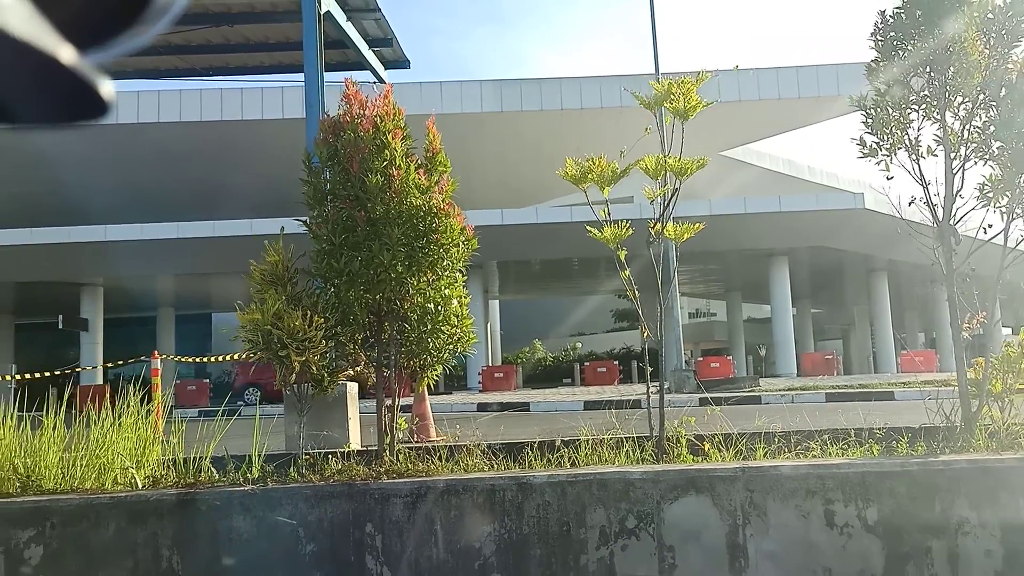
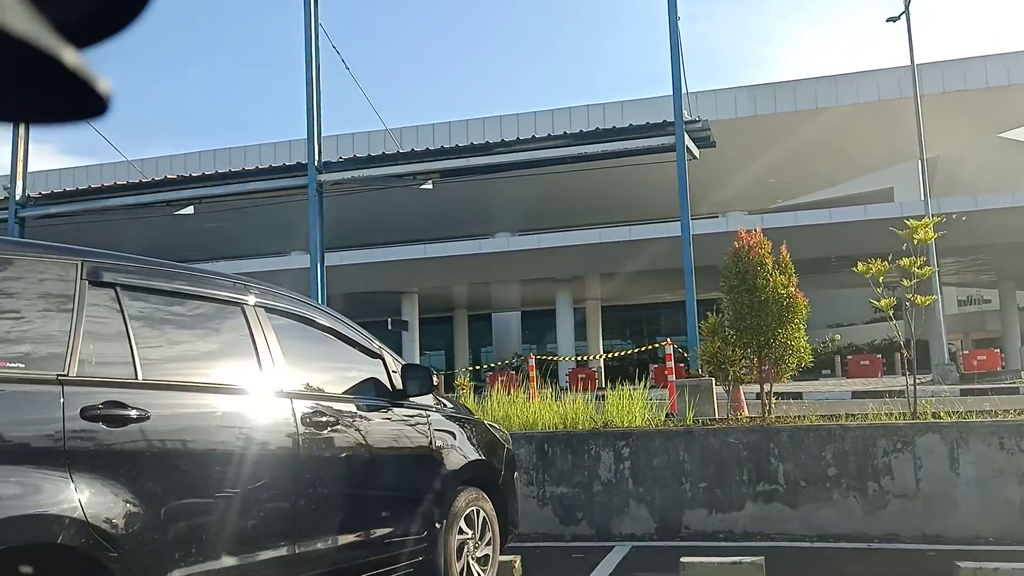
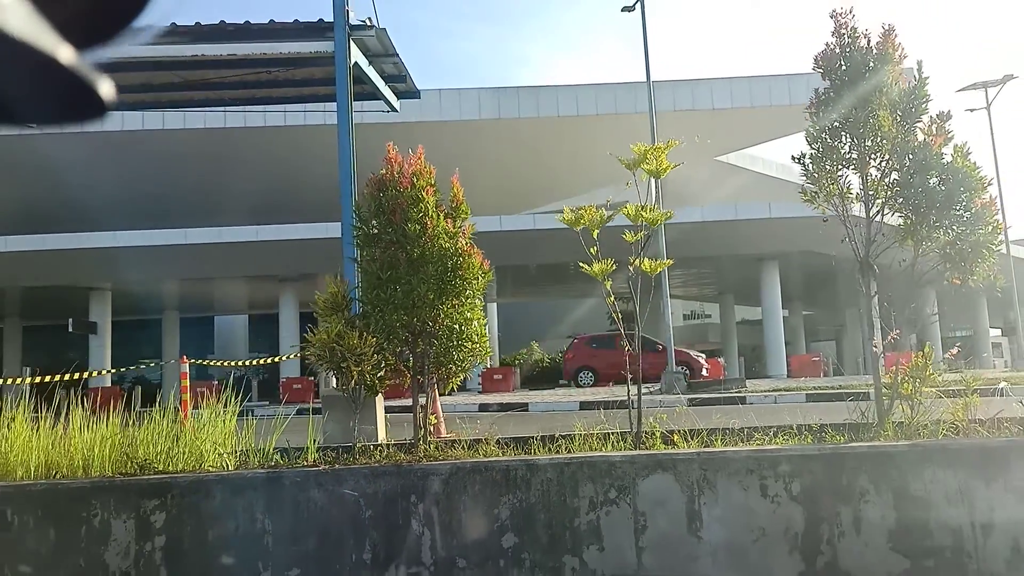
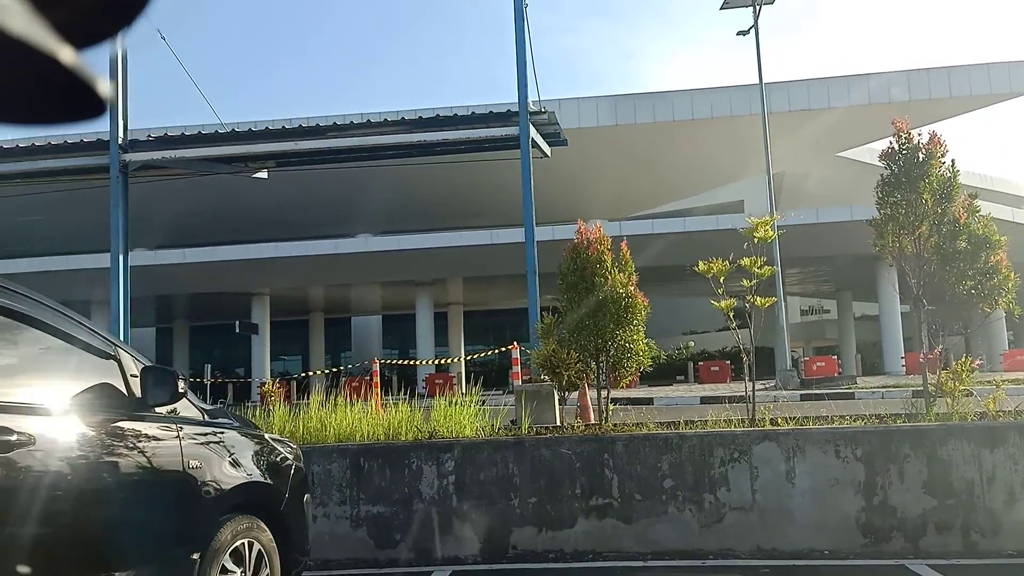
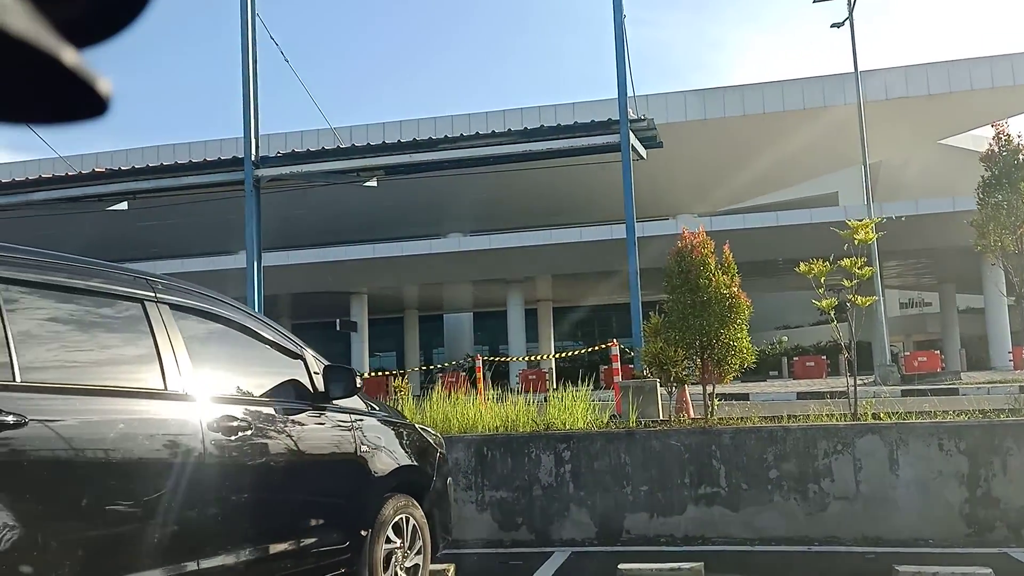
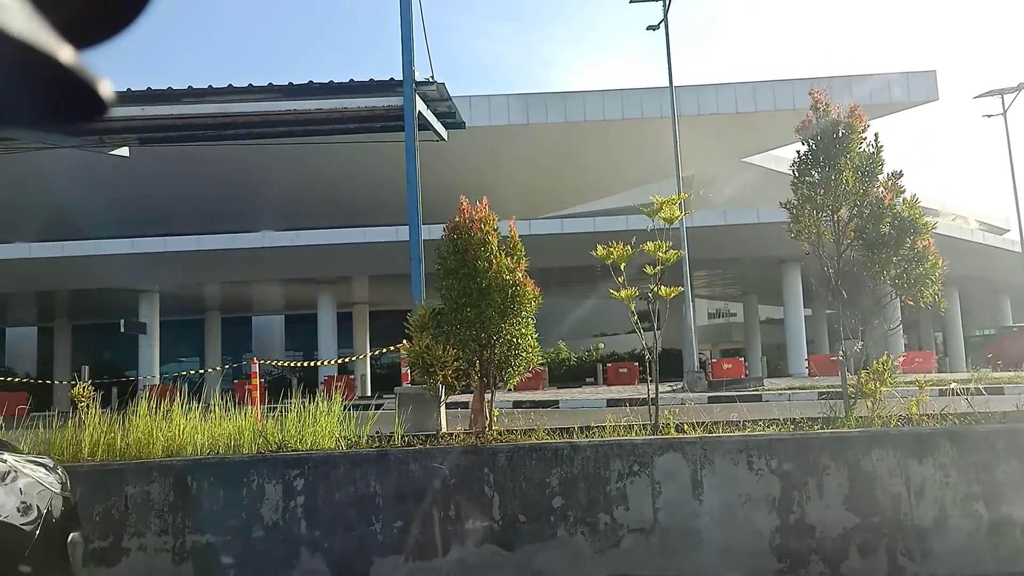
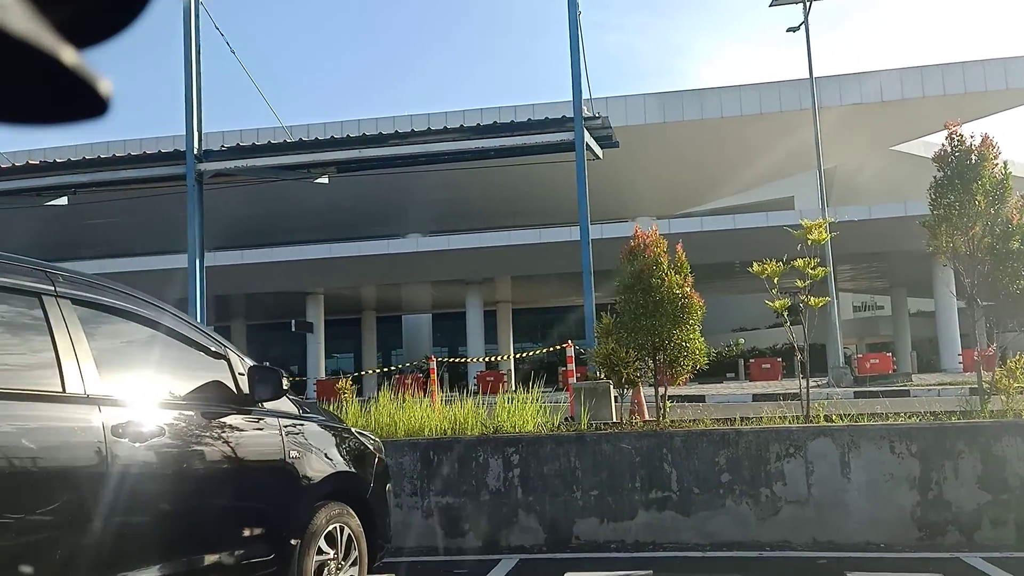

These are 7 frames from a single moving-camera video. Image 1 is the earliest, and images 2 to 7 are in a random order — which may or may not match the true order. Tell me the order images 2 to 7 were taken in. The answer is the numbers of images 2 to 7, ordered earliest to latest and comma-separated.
3, 6, 4, 7, 5, 2
